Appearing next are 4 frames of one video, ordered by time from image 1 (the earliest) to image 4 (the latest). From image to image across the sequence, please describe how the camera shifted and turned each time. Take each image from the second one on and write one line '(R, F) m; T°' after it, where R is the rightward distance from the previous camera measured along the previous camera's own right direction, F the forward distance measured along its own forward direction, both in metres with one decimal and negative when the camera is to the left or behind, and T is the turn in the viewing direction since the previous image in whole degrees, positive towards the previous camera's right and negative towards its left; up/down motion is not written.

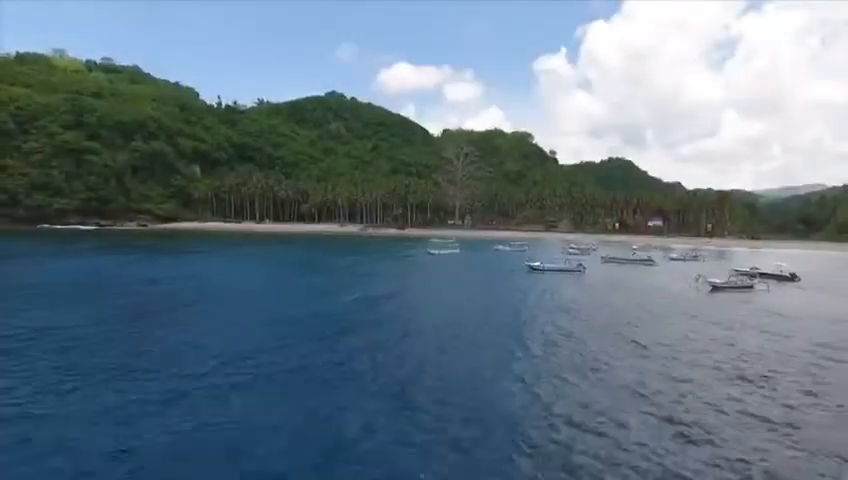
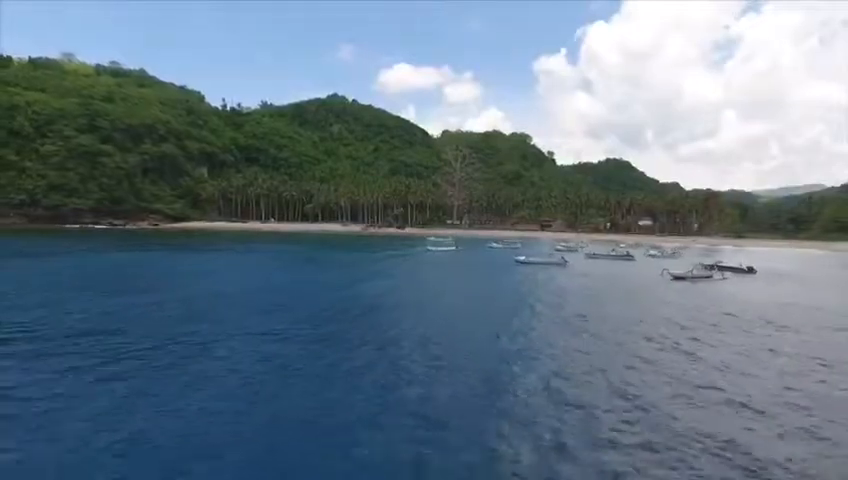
(+0.1, -4.1) m; 0°
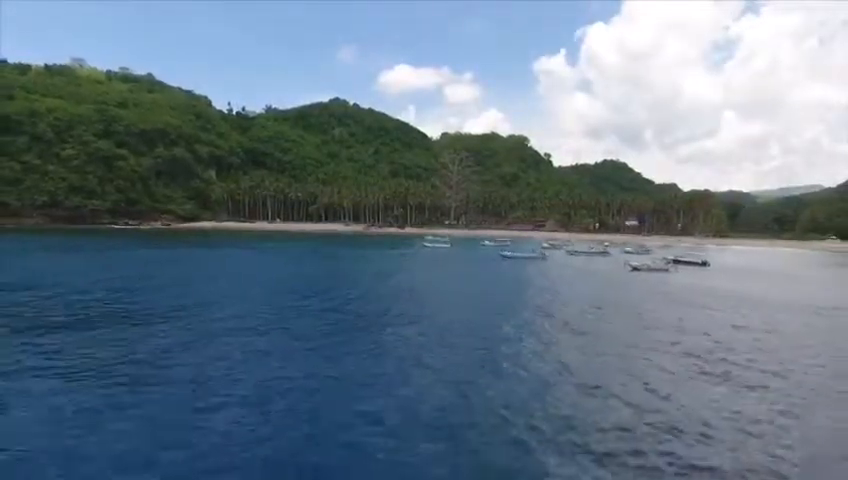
(+0.3, -5.5) m; 0°
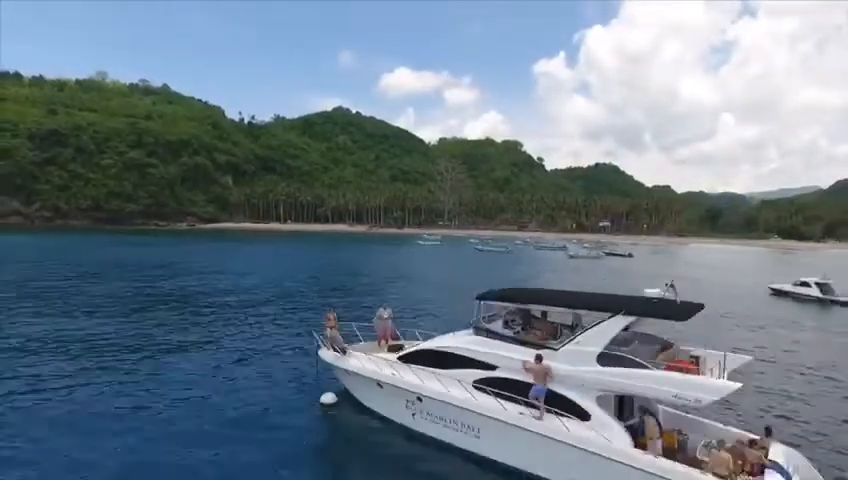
(+0.7, -12.9) m; 0°
